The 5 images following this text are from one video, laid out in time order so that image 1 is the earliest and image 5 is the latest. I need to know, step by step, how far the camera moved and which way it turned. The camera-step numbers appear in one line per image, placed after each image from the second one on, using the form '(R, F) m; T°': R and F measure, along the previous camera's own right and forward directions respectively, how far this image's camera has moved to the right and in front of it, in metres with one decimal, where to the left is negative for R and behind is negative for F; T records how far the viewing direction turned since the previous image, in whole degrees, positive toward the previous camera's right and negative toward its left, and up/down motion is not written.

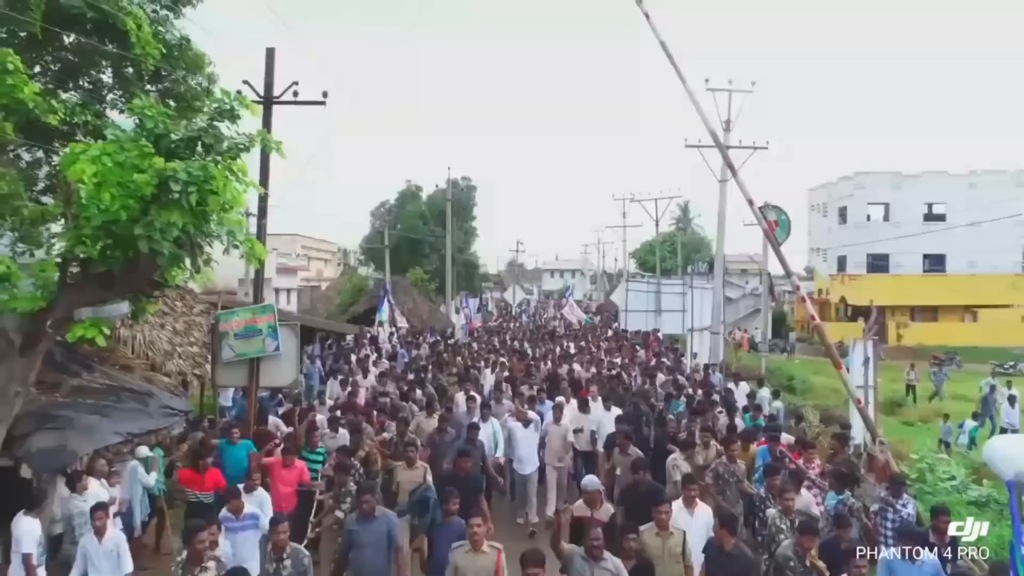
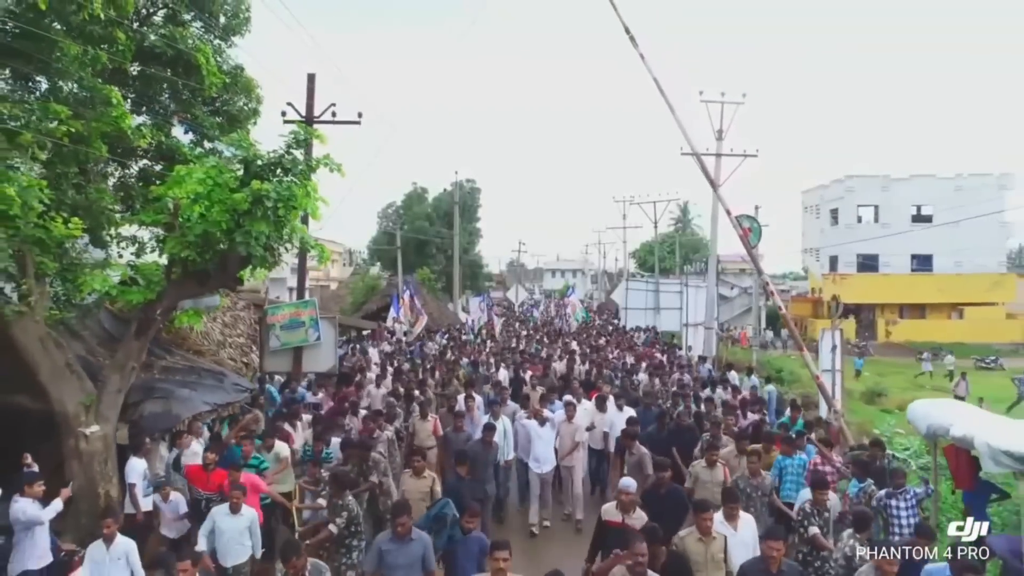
(-0.2, -1.8) m; 0°
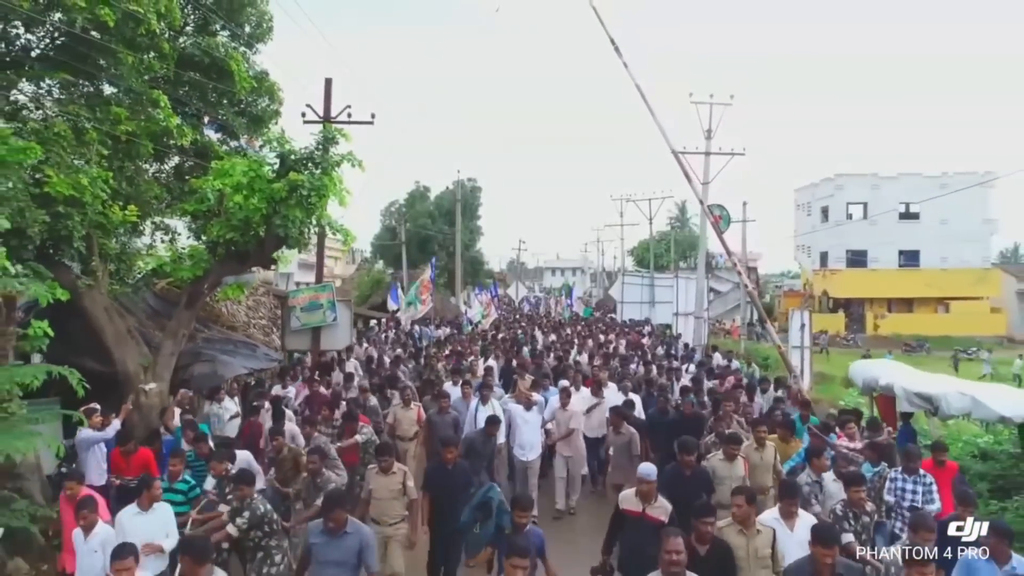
(0.0, -1.5) m; 0°
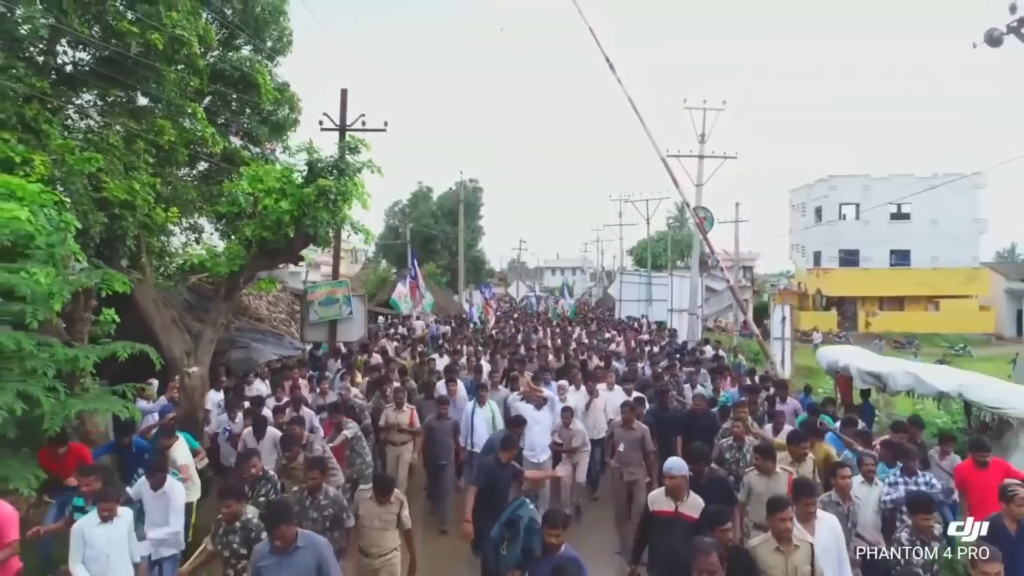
(0.0, -1.3) m; 0°
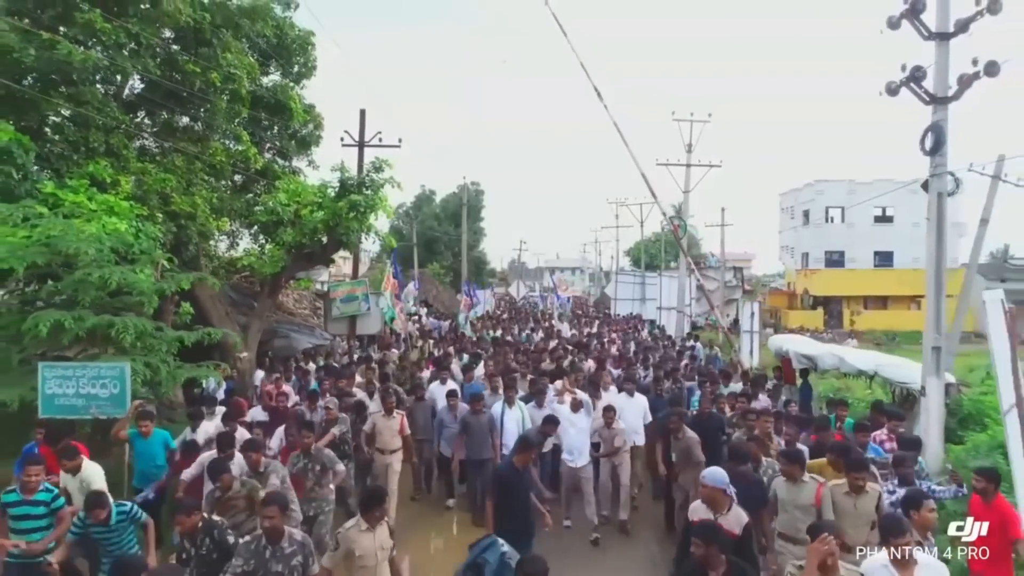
(0.0, -2.2) m; 0°
